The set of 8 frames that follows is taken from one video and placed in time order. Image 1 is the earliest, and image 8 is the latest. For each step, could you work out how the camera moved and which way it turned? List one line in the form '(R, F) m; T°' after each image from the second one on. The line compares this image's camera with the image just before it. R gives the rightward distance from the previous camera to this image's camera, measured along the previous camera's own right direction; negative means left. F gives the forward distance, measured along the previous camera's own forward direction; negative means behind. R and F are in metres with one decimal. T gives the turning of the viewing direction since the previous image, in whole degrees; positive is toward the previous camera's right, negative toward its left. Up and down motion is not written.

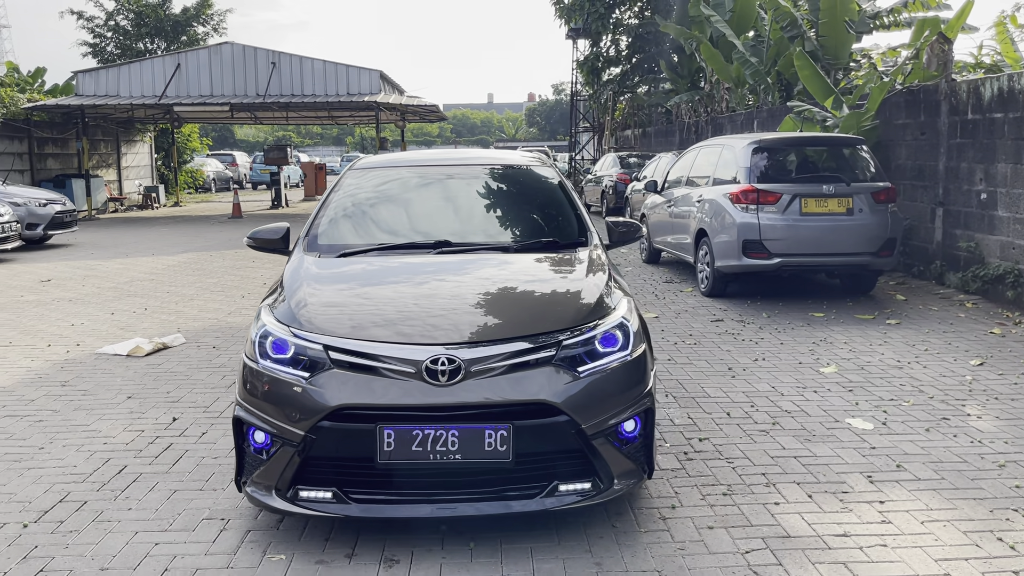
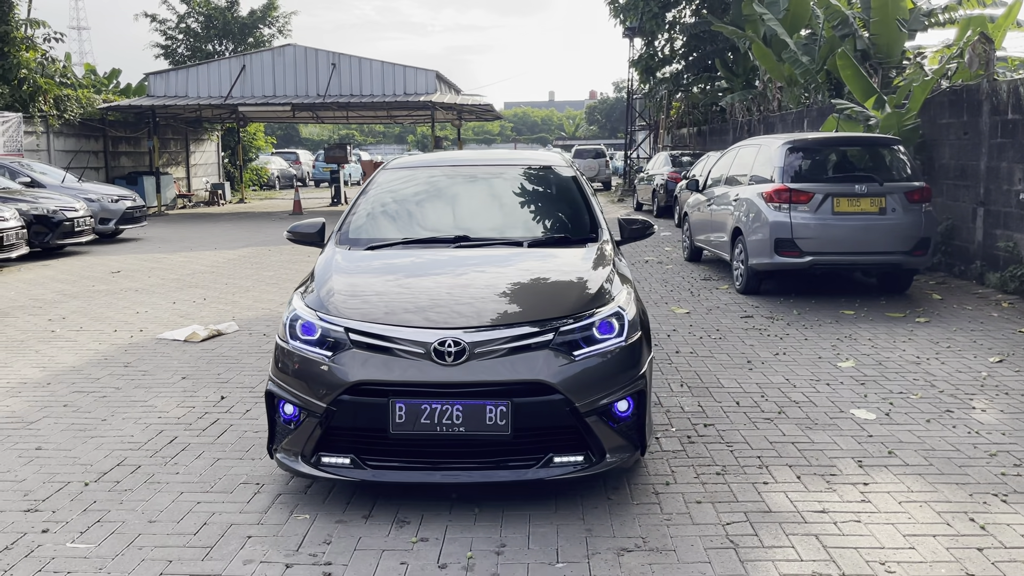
(+0.2, -0.3) m; -4°
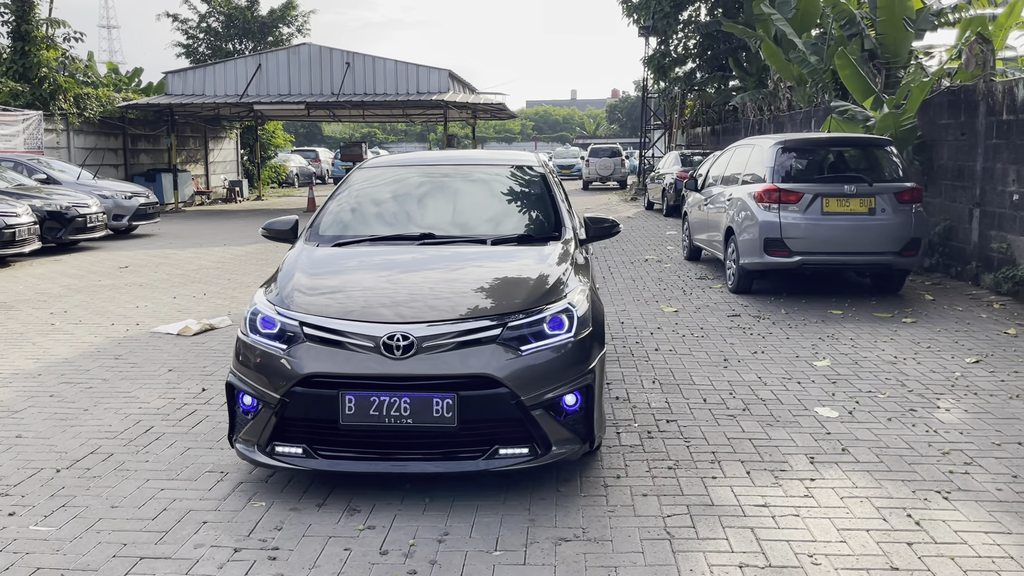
(+0.3, -0.1) m; -1°
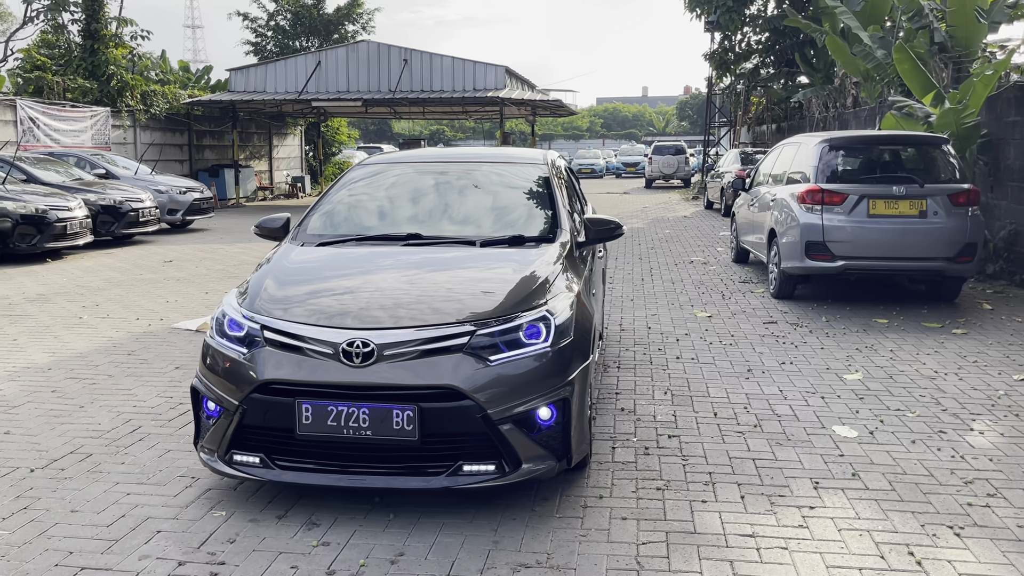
(+0.4, +0.3) m; -5°
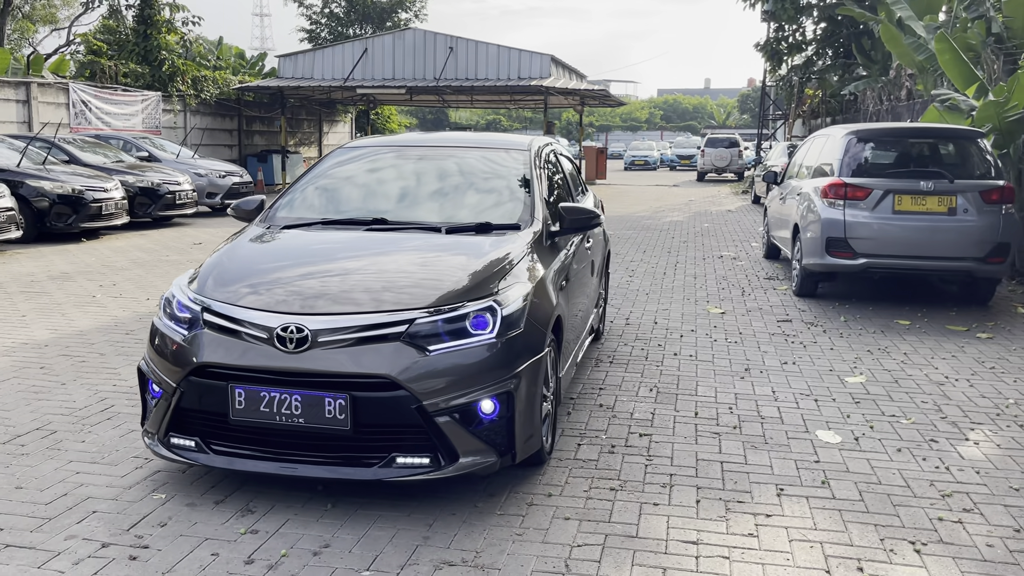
(+0.5, +0.2) m; -4°
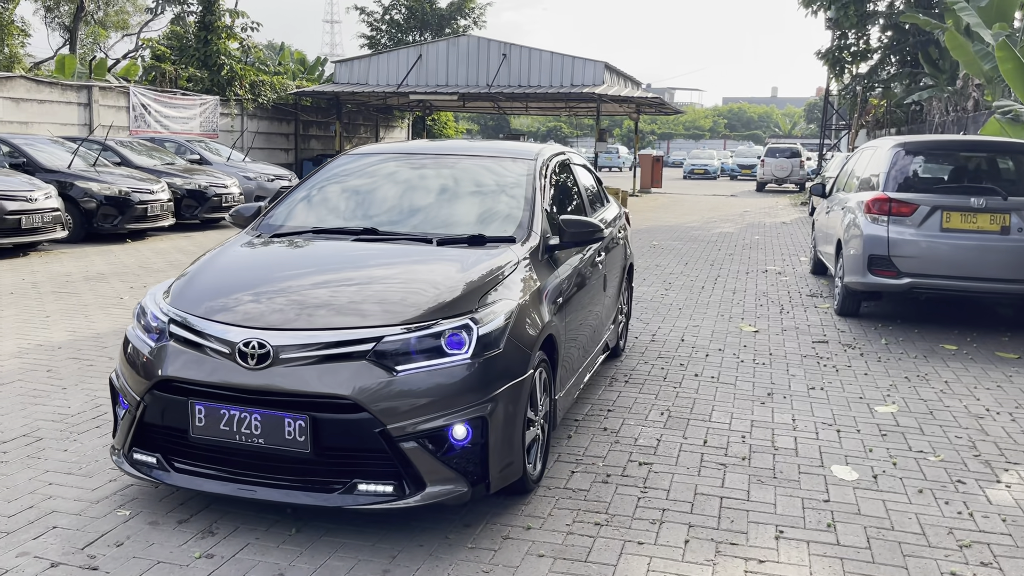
(+0.3, +0.2) m; -4°
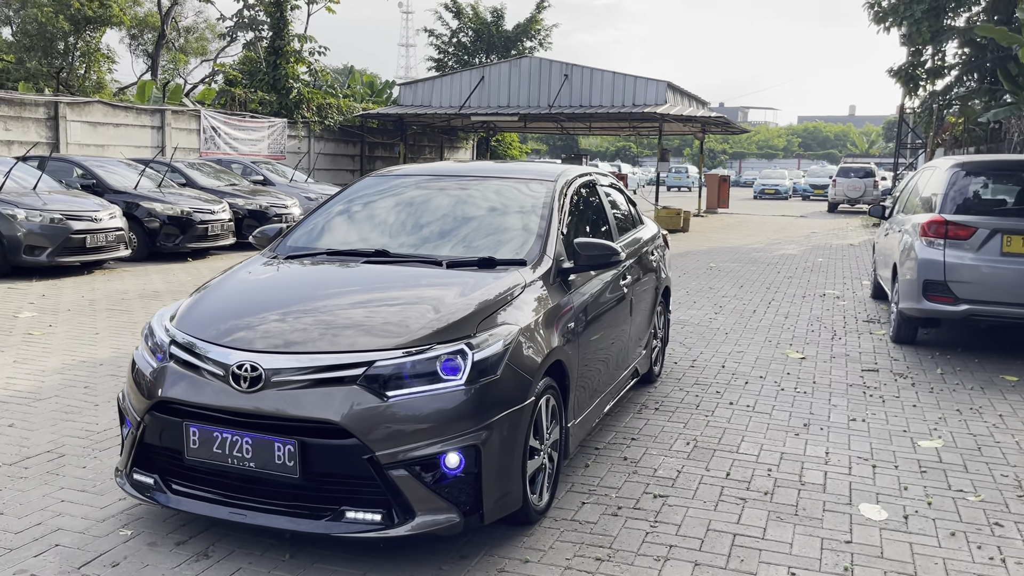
(+0.3, +0.1) m; -5°
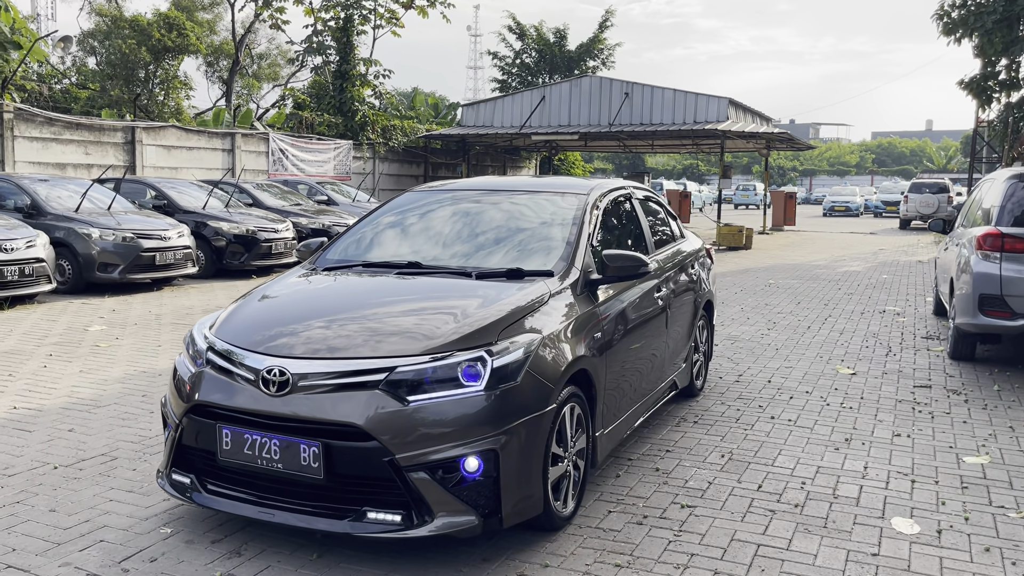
(+0.2, -0.1) m; -4°
